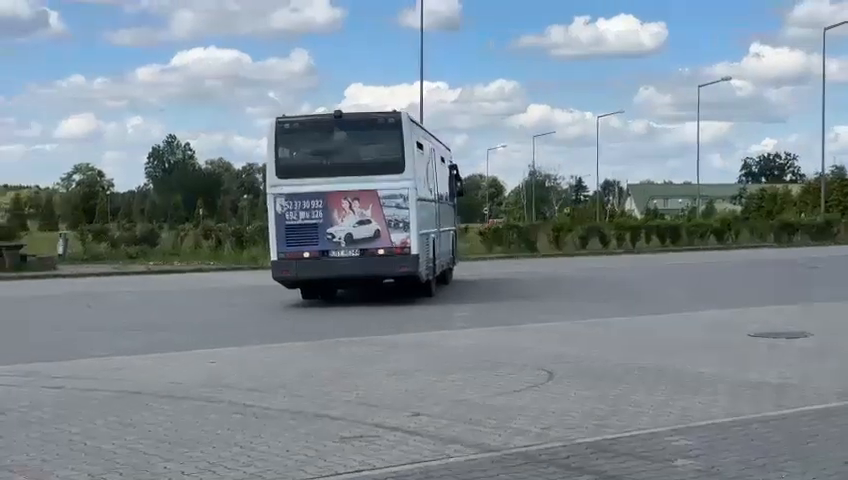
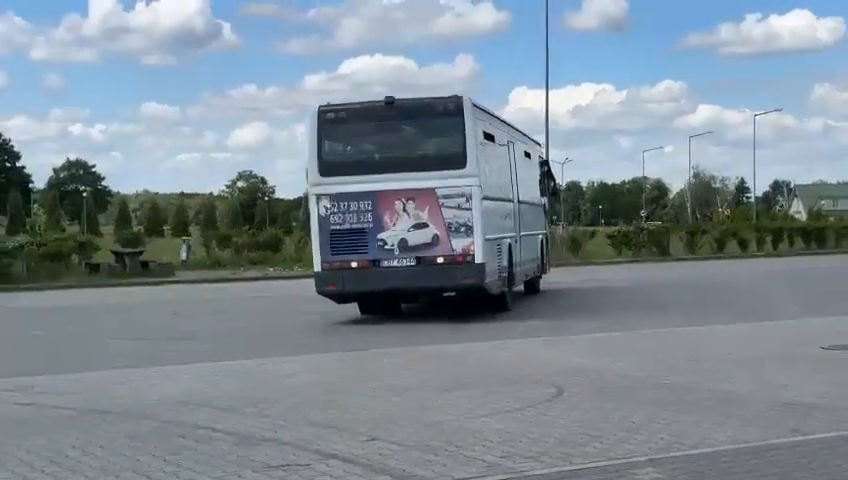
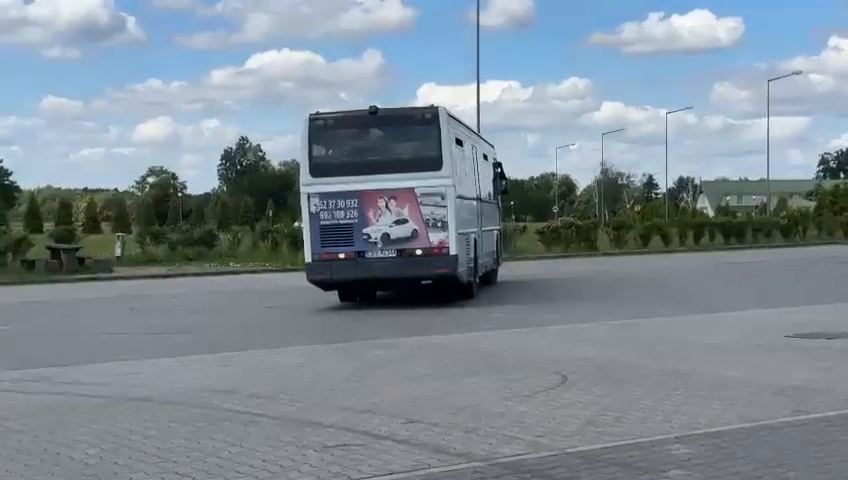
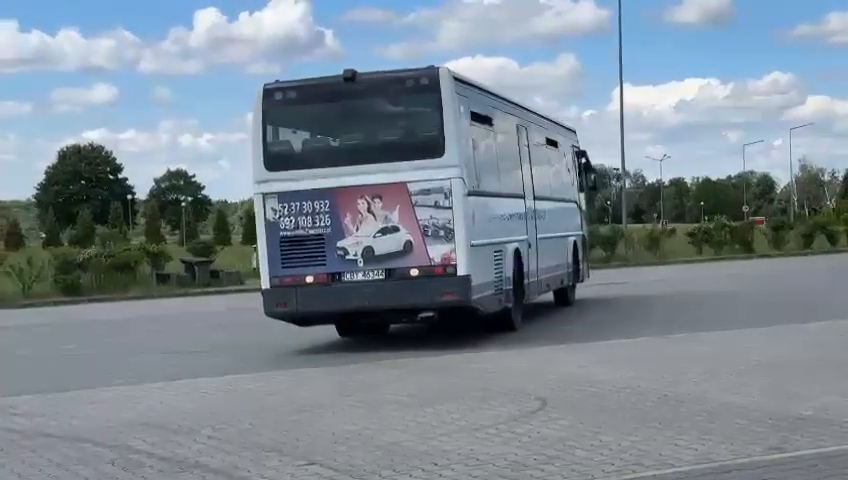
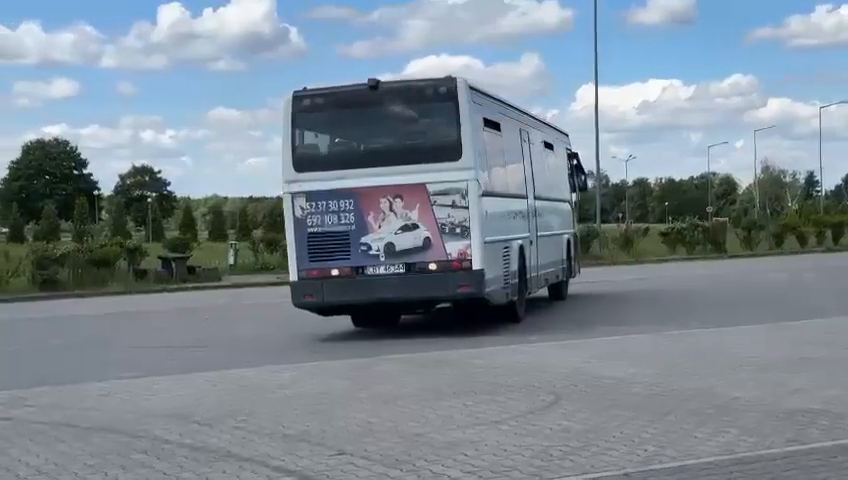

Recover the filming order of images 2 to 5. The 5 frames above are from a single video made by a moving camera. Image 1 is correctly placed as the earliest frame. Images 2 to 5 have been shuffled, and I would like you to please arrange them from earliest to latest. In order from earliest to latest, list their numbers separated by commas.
3, 2, 5, 4
